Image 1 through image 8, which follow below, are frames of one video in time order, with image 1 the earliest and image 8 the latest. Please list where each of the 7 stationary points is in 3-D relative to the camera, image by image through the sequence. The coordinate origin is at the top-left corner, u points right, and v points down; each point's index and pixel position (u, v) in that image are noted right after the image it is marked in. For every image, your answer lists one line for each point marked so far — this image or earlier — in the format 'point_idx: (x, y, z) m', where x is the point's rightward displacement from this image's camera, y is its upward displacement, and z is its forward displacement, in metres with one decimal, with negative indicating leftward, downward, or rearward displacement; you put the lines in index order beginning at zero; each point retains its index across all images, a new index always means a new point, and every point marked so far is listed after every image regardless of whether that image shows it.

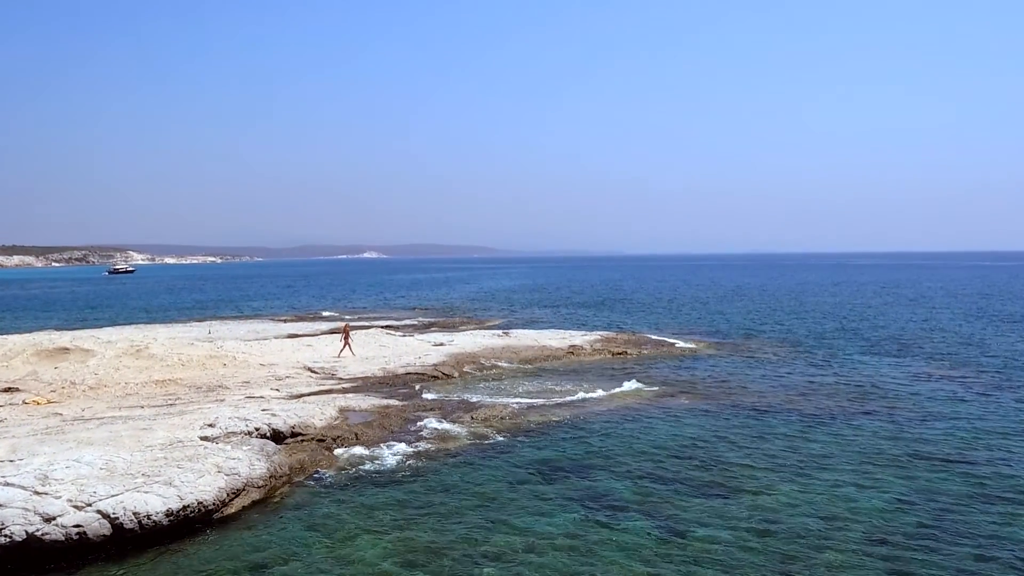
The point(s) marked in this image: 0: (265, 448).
0: (-4.6, -3.0, +16.1) m
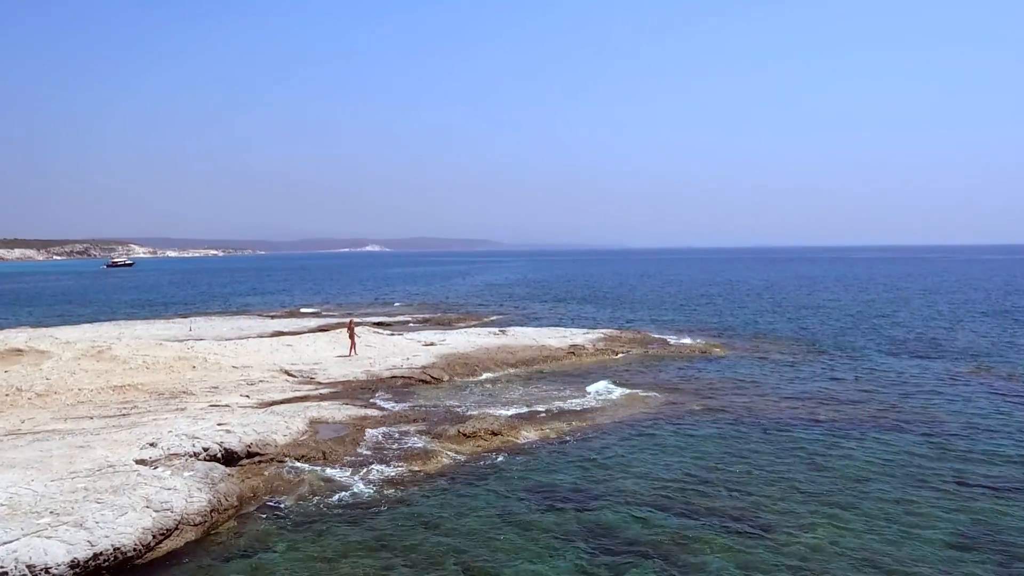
0: (-4.8, -3.0, +13.8) m
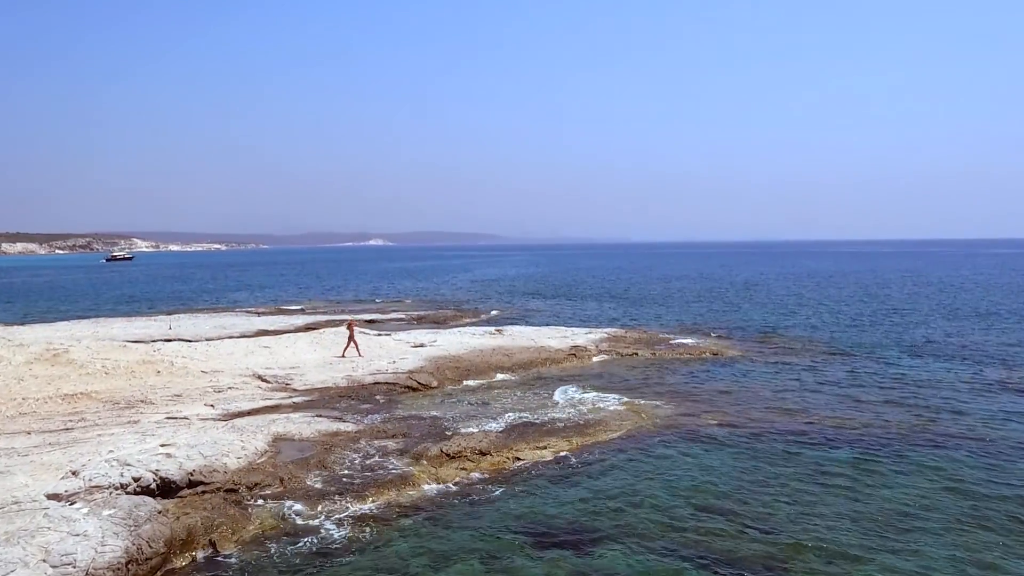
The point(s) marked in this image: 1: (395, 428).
0: (-5.0, -3.0, +11.5) m
1: (-2.5, -3.0, +18.3) m
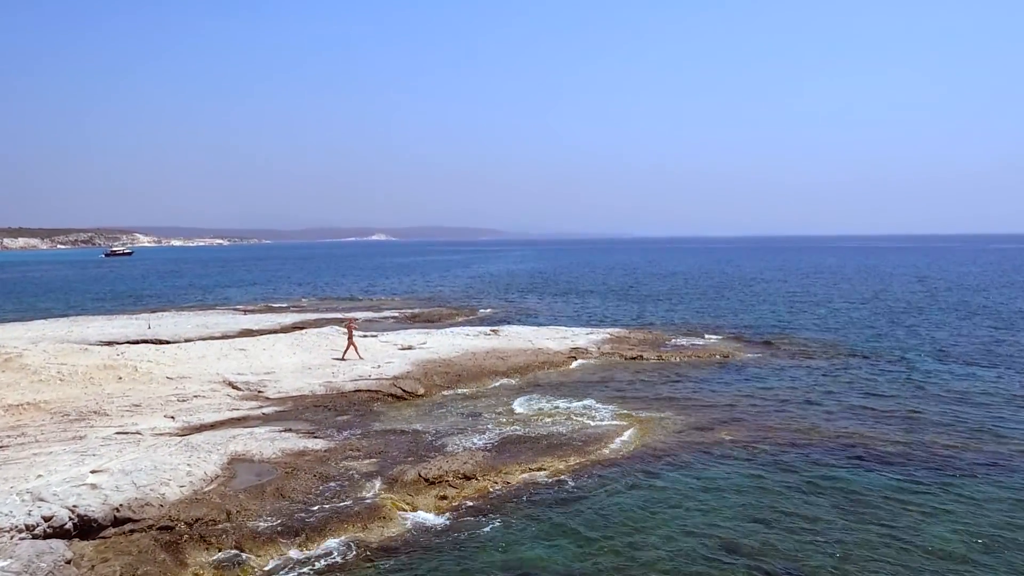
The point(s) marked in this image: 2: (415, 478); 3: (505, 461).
0: (-5.2, -3.0, +9.5) m
1: (-2.7, -3.0, +16.3) m
2: (-1.6, -3.1, +13.9) m
3: (-0.1, -3.1, +15.2) m
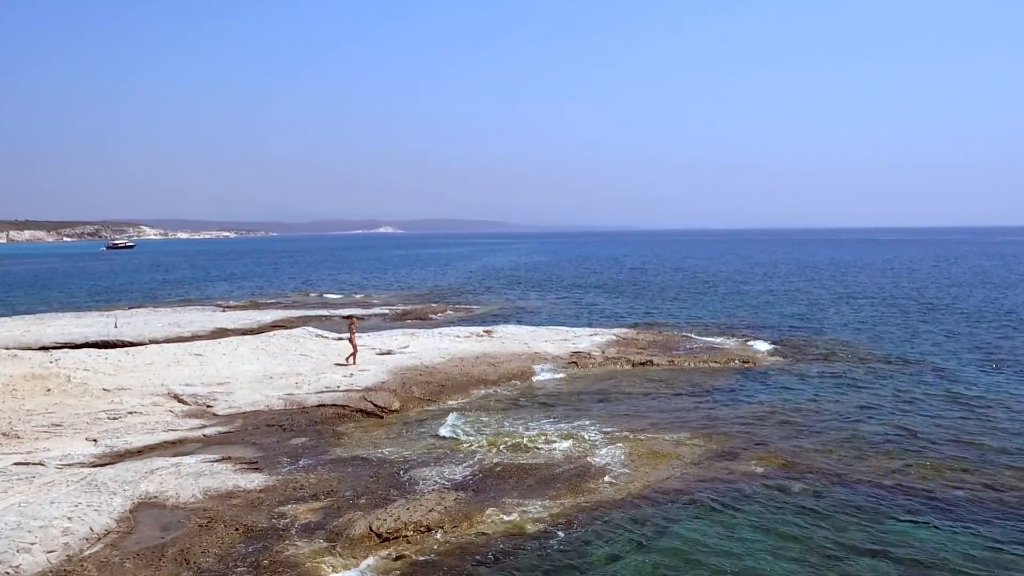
0: (-5.5, -3.1, +6.5) m
1: (-3.0, -3.0, +13.3) m
2: (-1.9, -3.1, +10.9) m
3: (-0.4, -3.1, +12.2) m
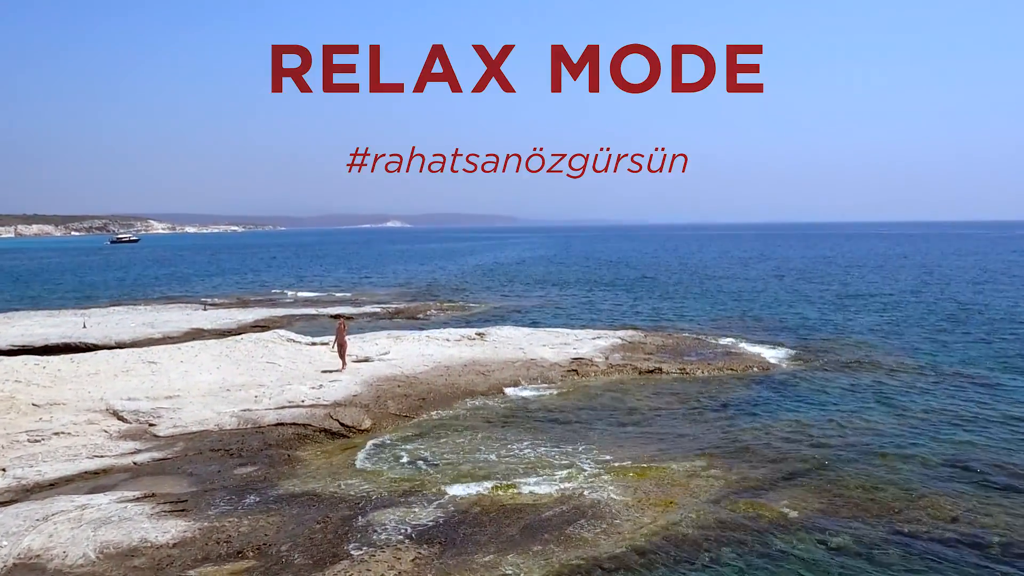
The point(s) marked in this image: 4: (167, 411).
0: (-5.9, -3.2, +4.0) m
1: (-3.2, -3.0, +10.8) m
2: (-2.2, -3.2, +8.4) m
3: (-0.7, -3.1, +9.7) m
4: (-6.7, -2.4, +16.8) m
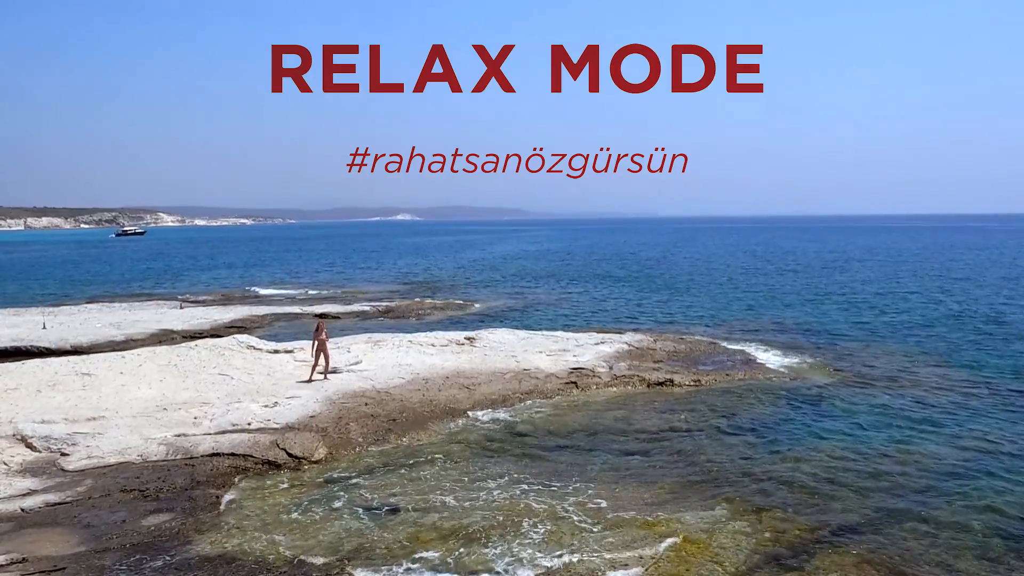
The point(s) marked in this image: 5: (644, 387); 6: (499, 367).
0: (-6.3, -3.3, +1.4) m
1: (-3.6, -3.1, +8.2) m
2: (-2.6, -3.3, +5.7) m
3: (-1.1, -3.2, +7.0) m
4: (-7.0, -2.4, +14.2) m
5: (+2.9, -2.2, +19.0) m
6: (-0.3, -1.8, +19.8) m
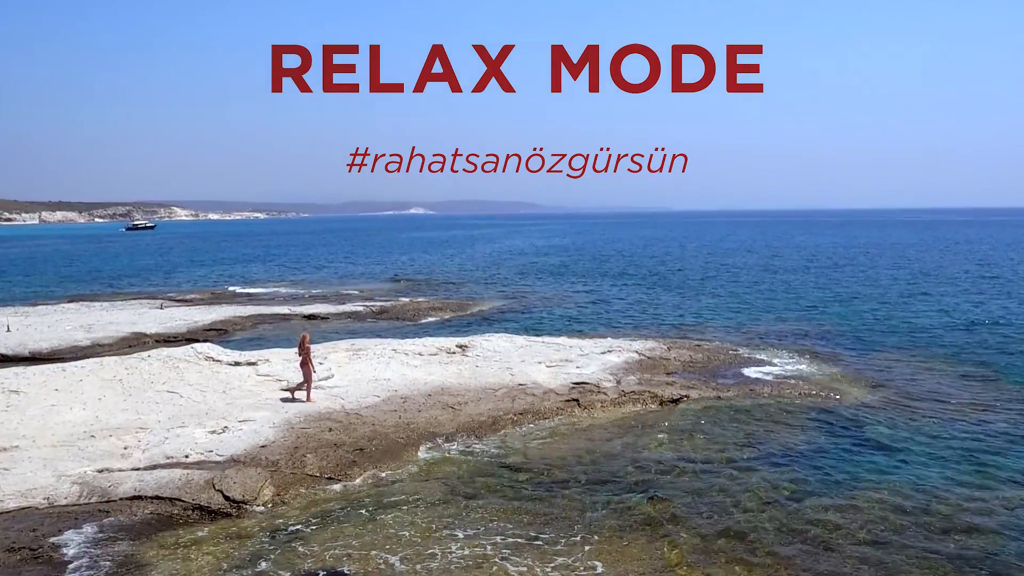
0: (-6.7, -3.5, -0.9) m
1: (-3.9, -3.3, +5.8) m
2: (-2.9, -3.5, +3.4) m
3: (-1.4, -3.4, +4.6) m
4: (-7.2, -2.5, +11.9) m
5: (+2.8, -2.3, +16.6) m
6: (-0.4, -1.9, +17.4) m
